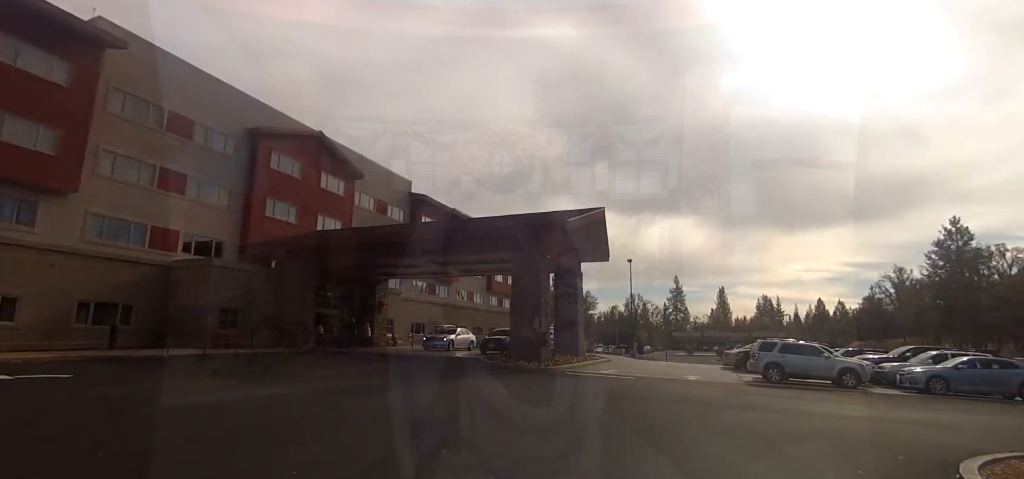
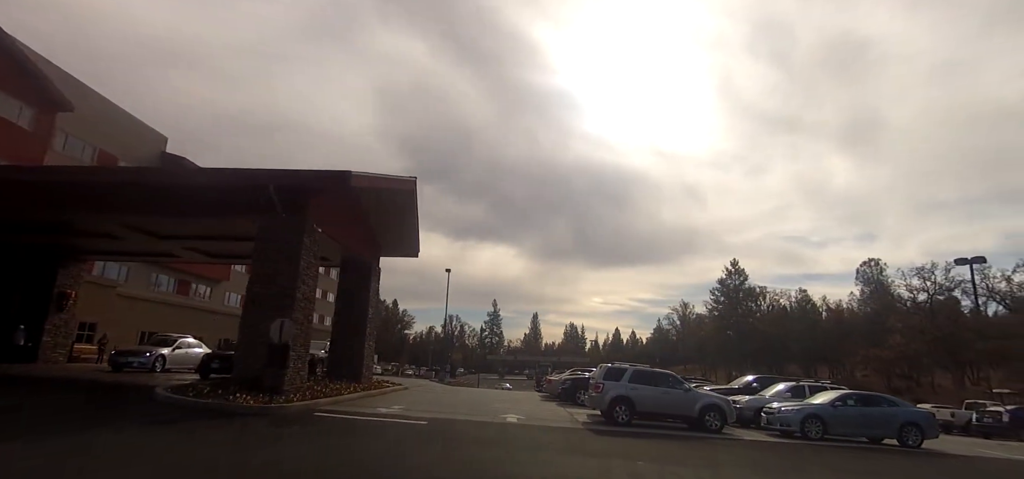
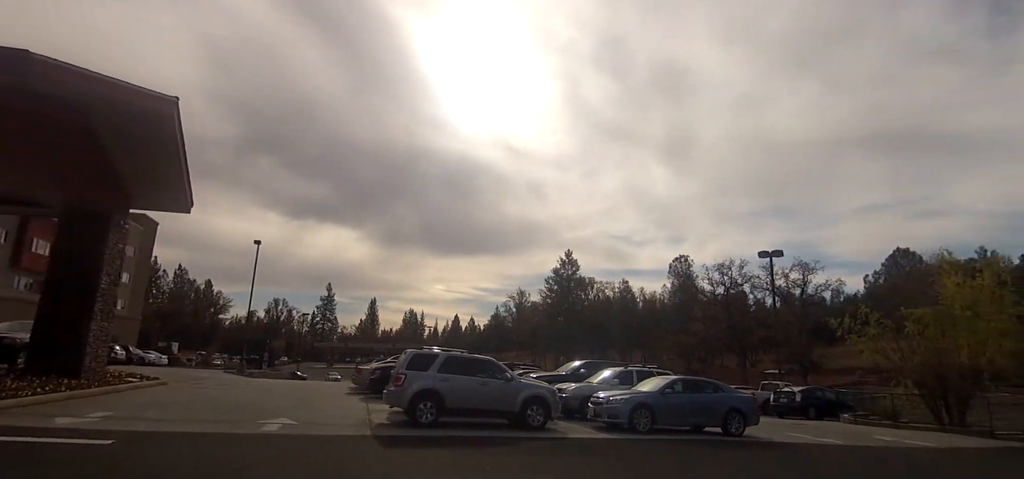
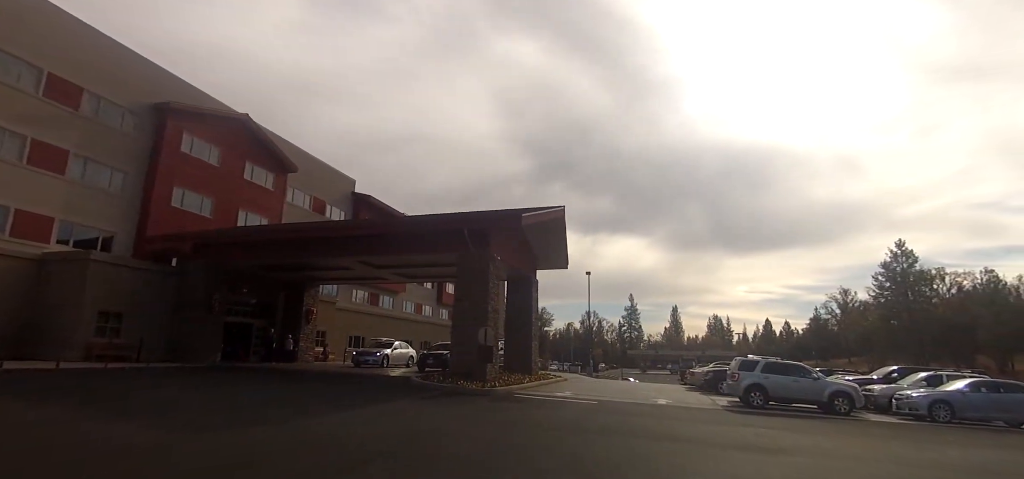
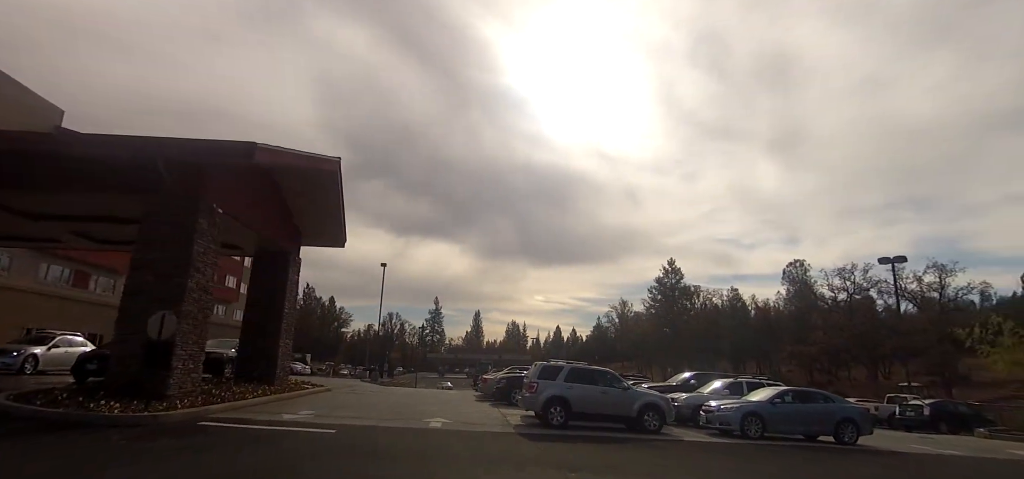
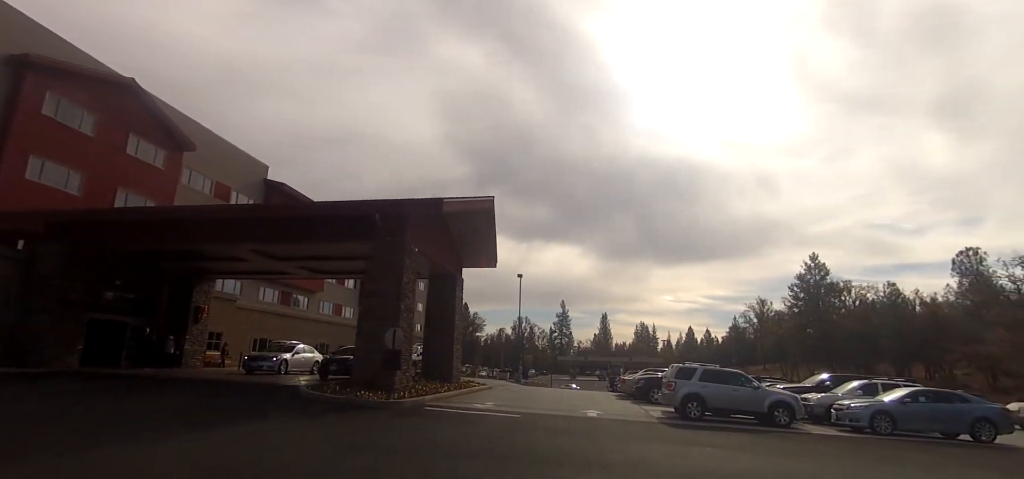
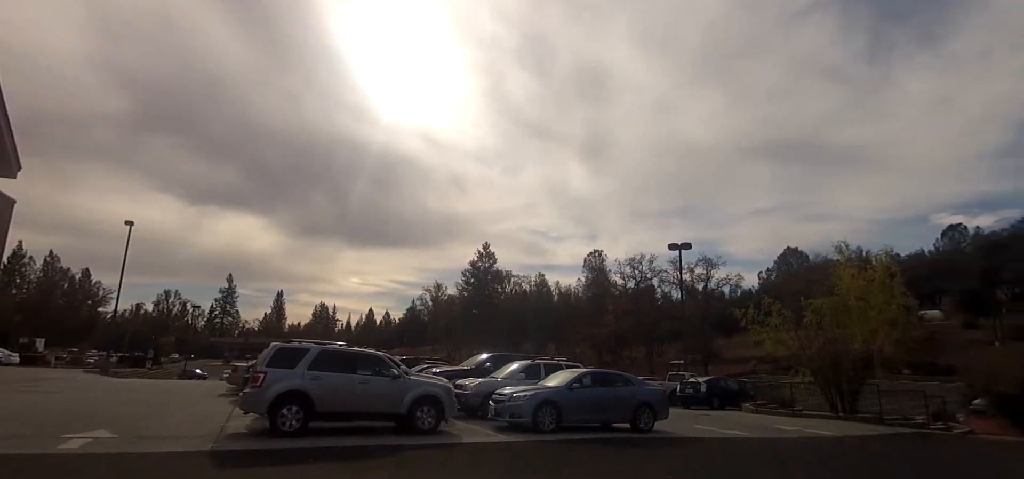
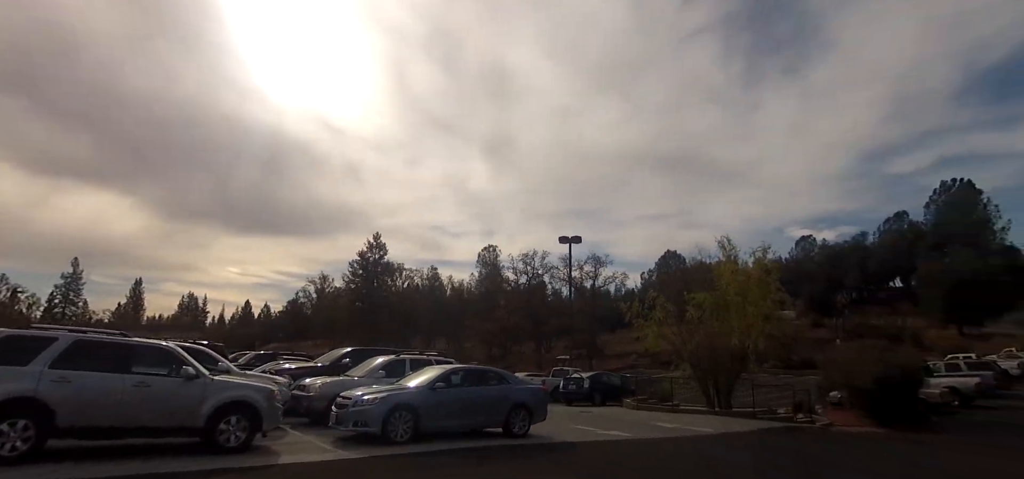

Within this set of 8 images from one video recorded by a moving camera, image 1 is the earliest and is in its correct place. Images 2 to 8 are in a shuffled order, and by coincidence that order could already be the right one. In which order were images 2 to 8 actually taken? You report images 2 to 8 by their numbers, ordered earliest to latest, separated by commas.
4, 6, 2, 5, 3, 7, 8
